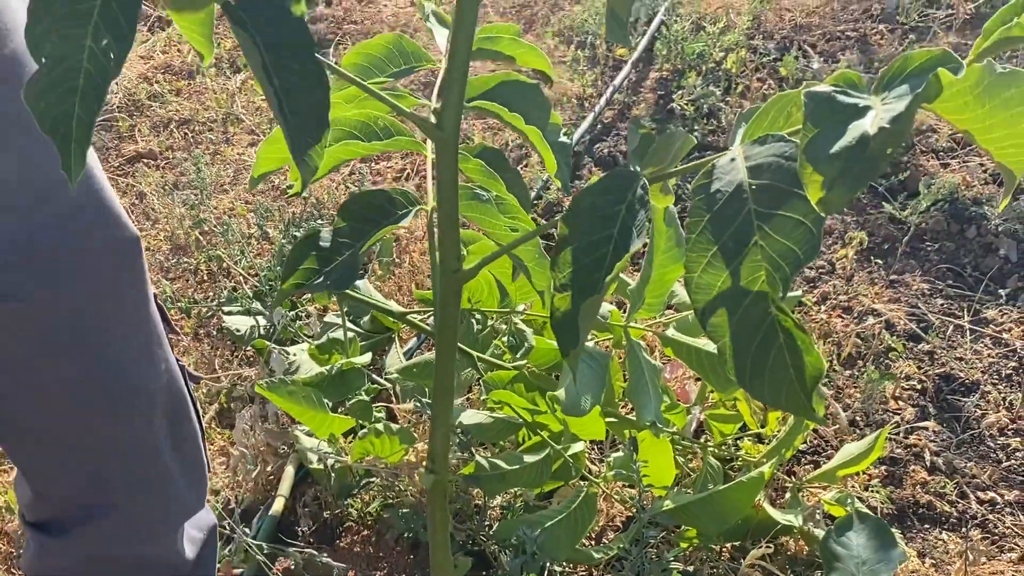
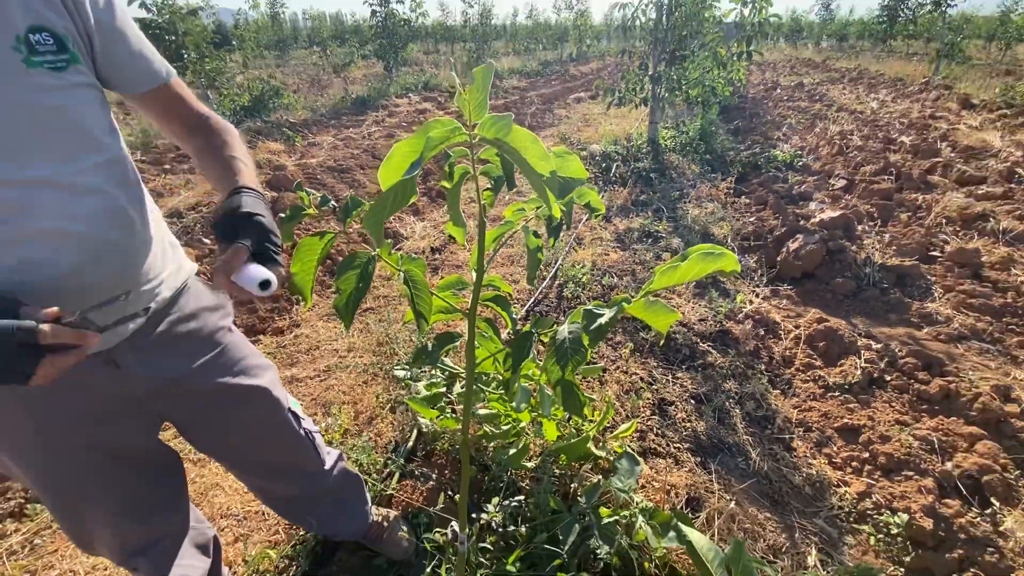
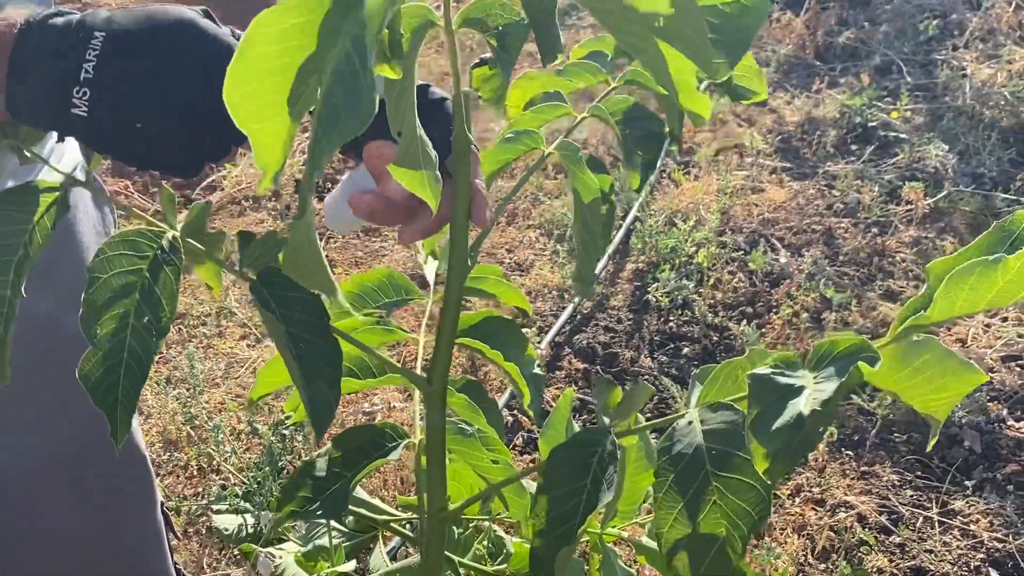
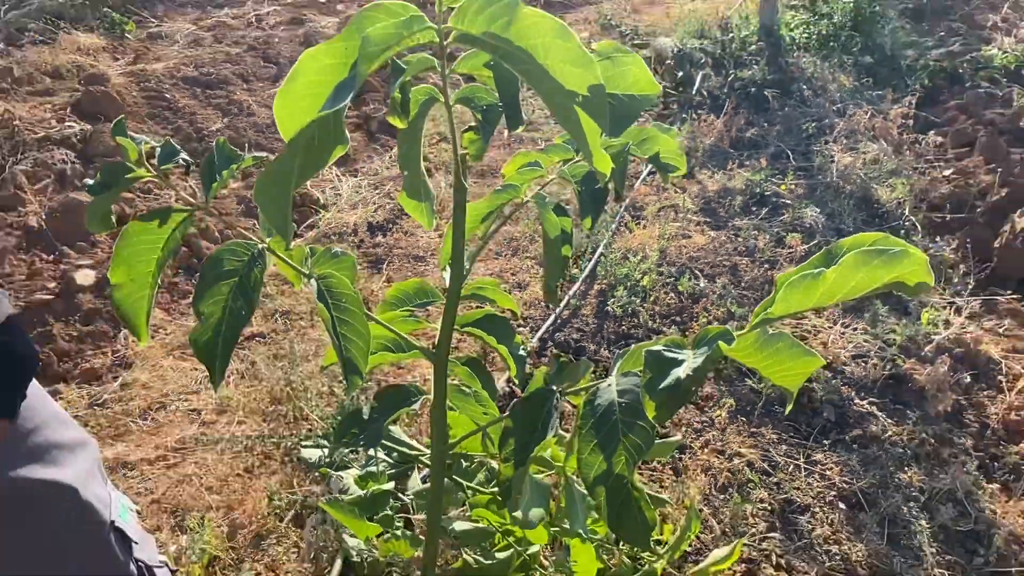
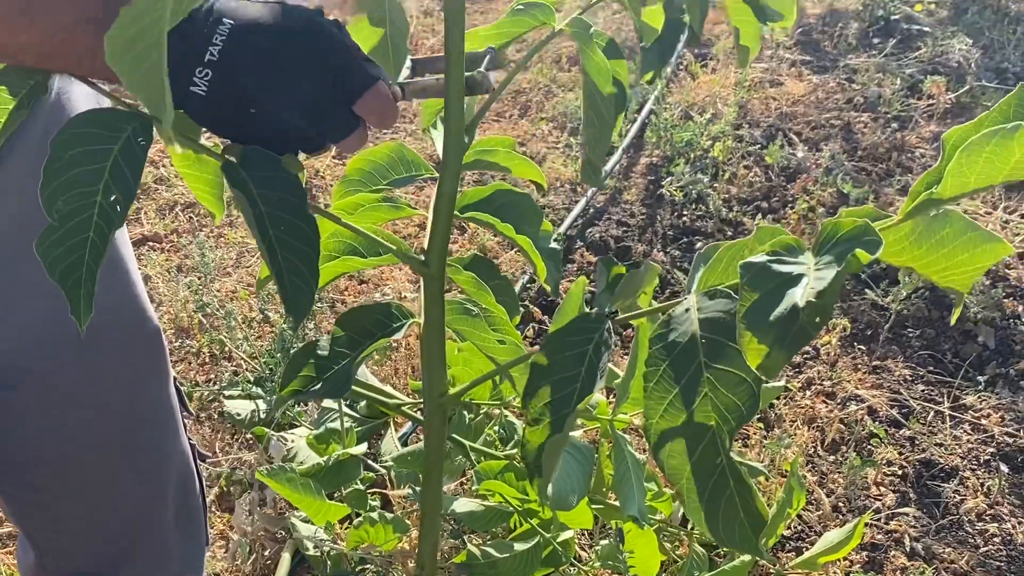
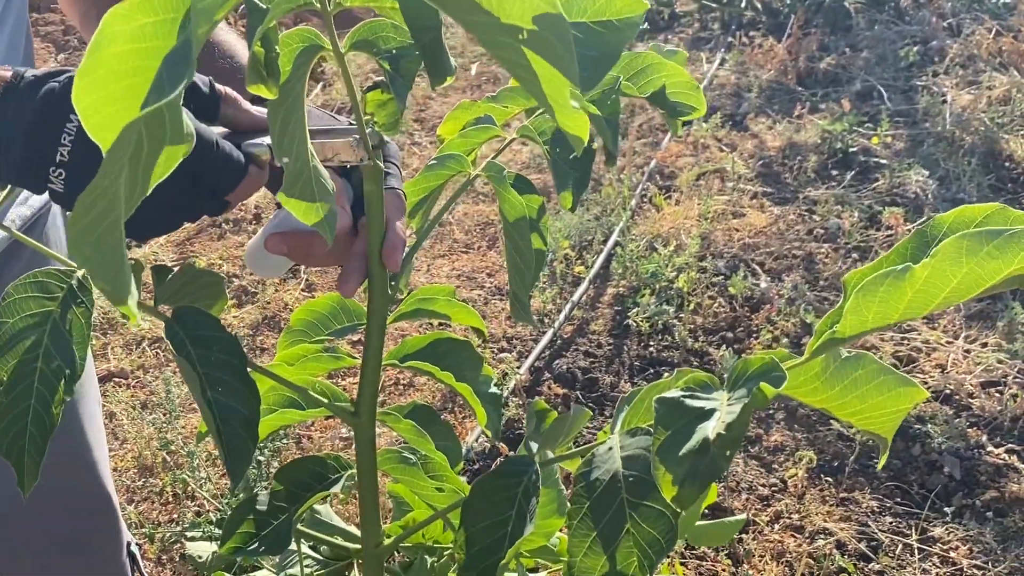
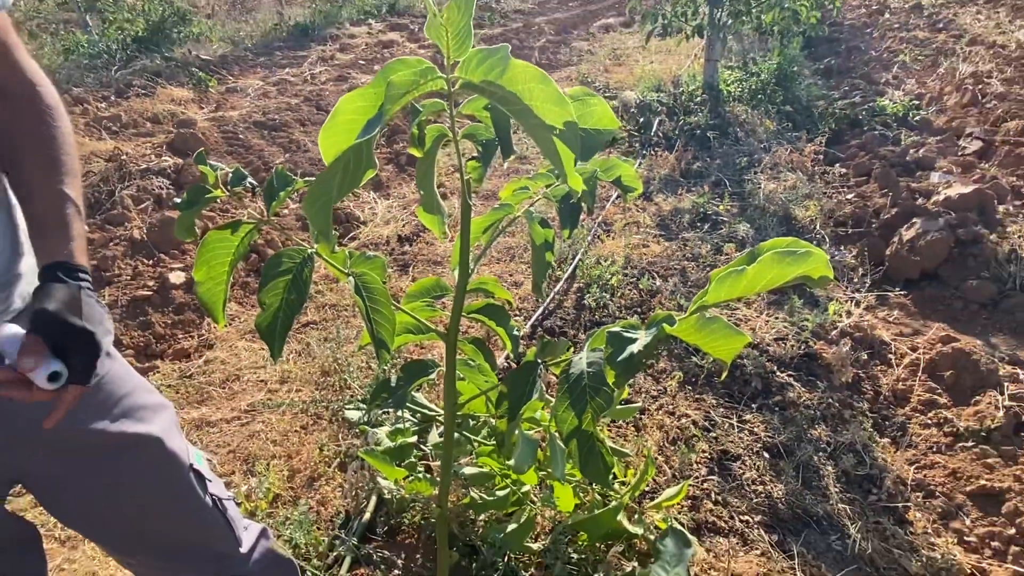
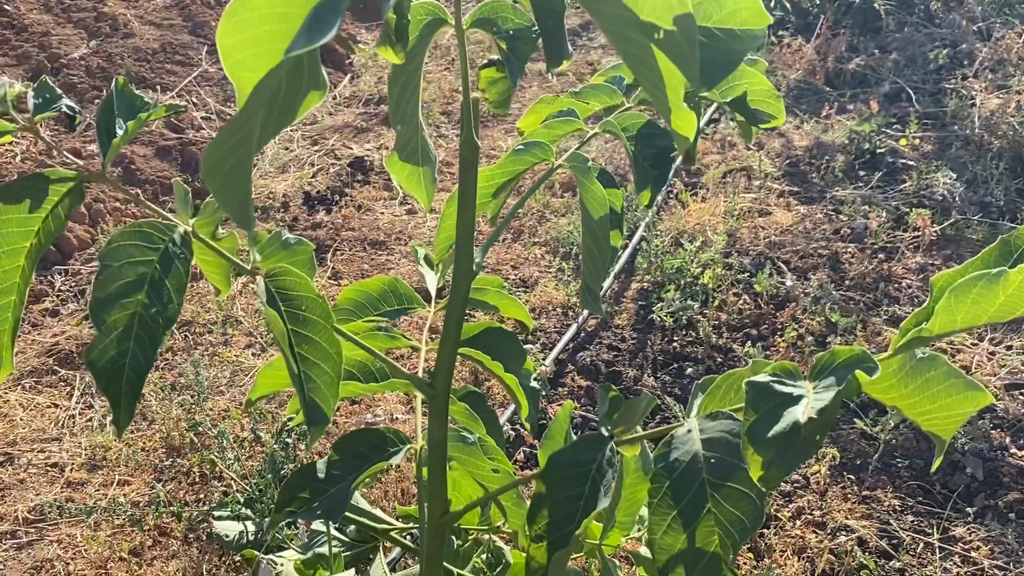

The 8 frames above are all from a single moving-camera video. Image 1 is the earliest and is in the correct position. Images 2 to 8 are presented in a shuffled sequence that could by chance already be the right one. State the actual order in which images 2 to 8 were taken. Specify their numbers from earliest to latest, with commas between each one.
5, 3, 6, 8, 4, 7, 2
